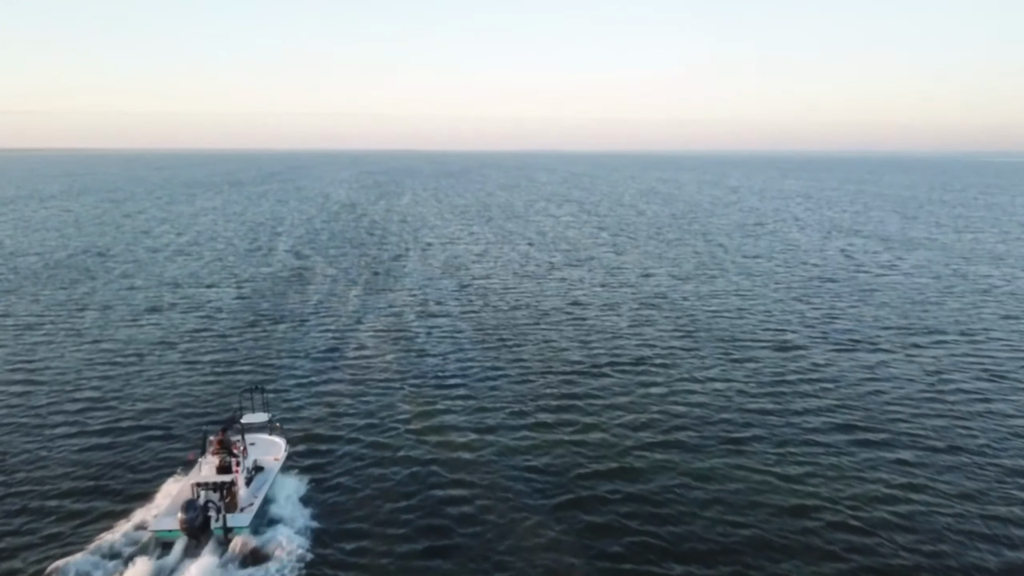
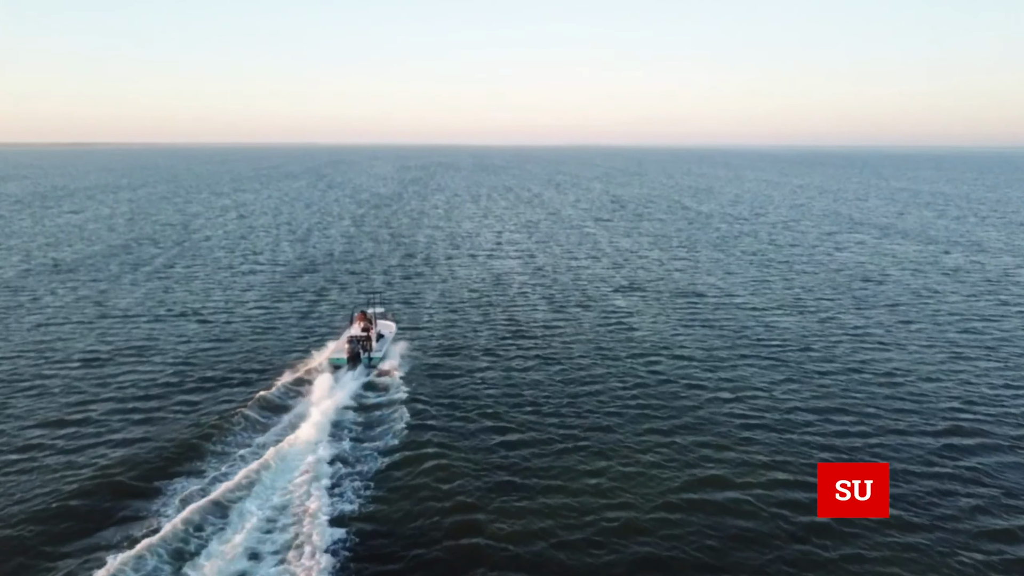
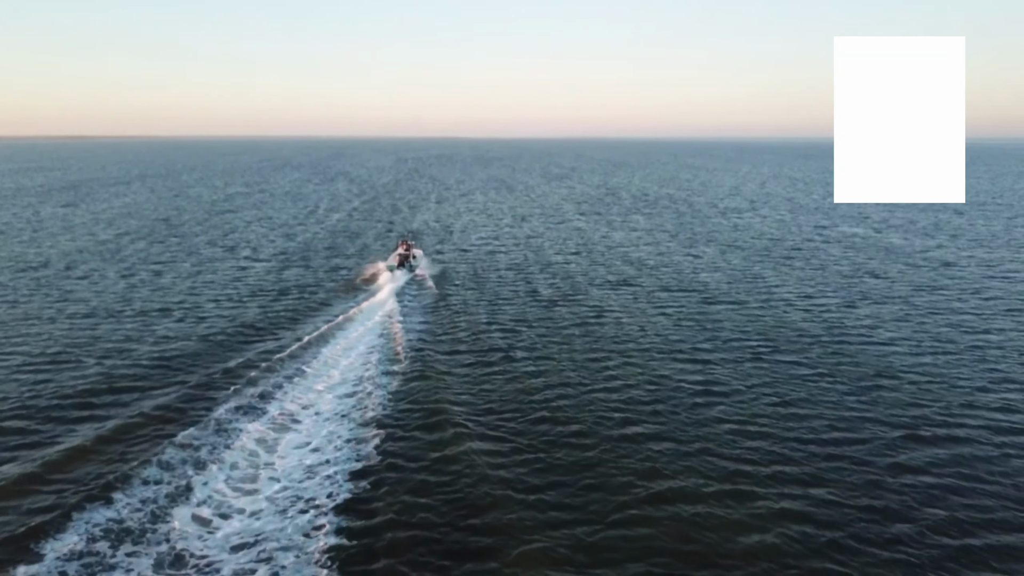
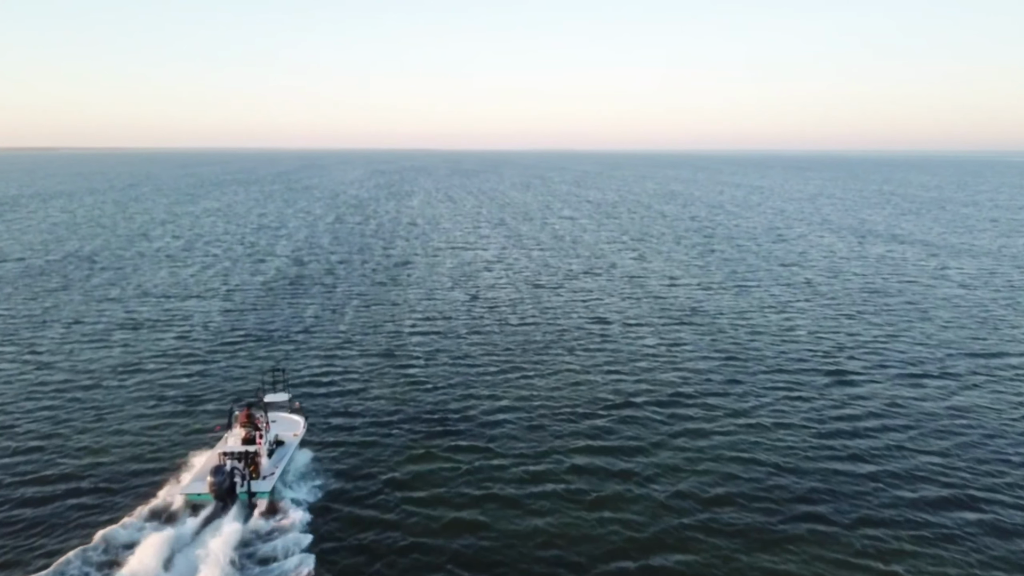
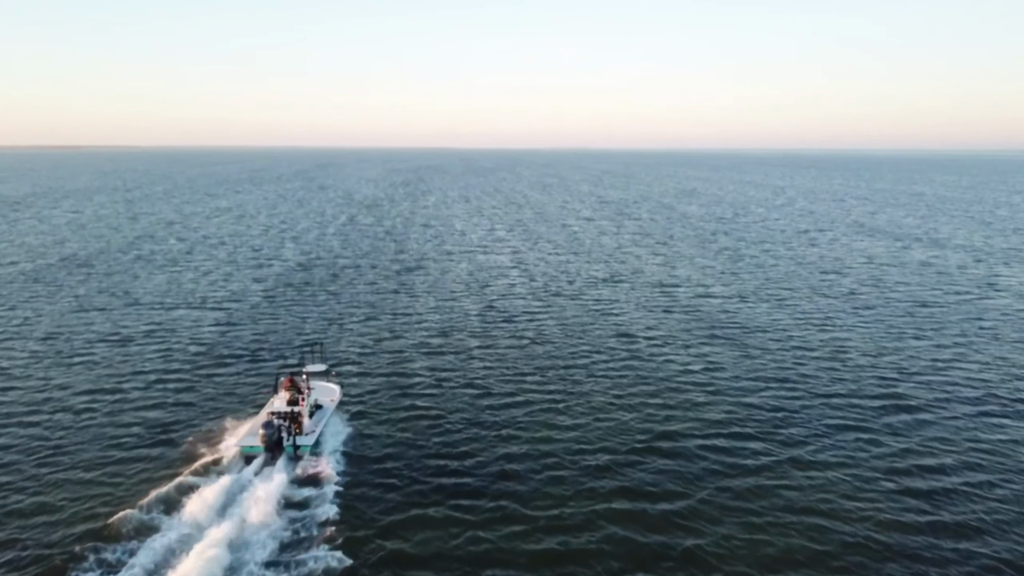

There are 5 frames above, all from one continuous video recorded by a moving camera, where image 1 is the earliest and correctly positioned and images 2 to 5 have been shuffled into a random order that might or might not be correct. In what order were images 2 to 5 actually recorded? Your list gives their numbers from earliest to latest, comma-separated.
4, 5, 2, 3
